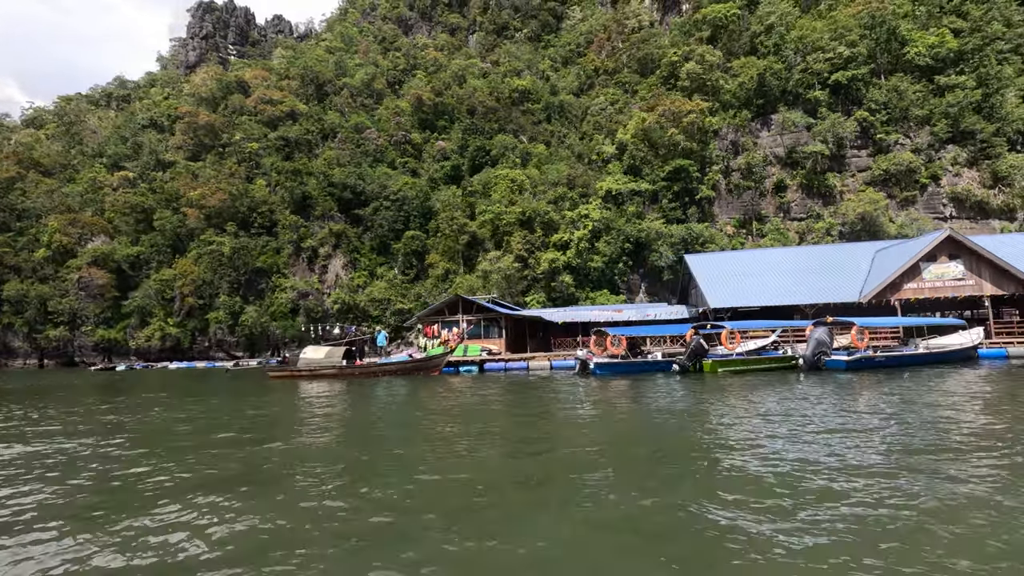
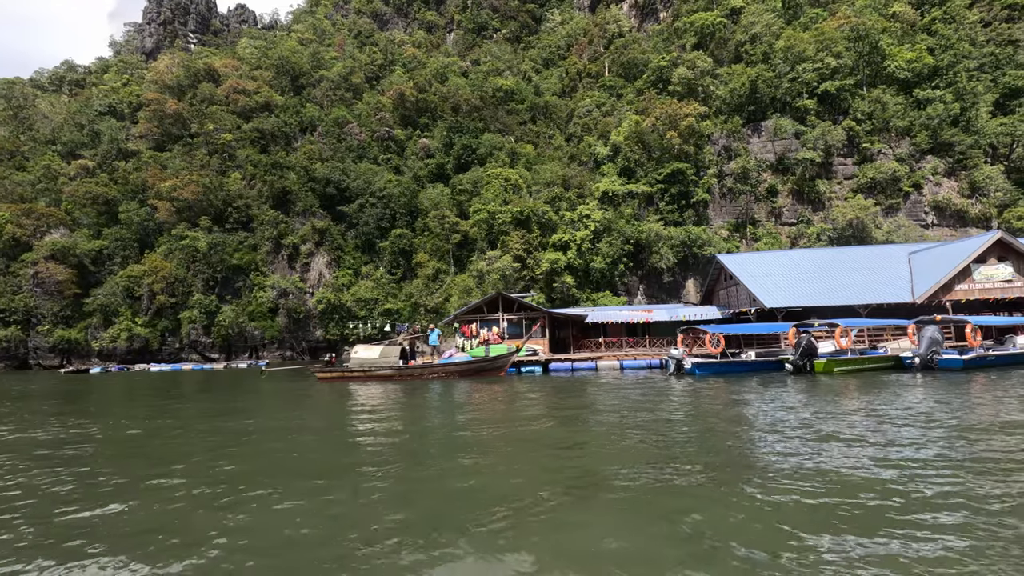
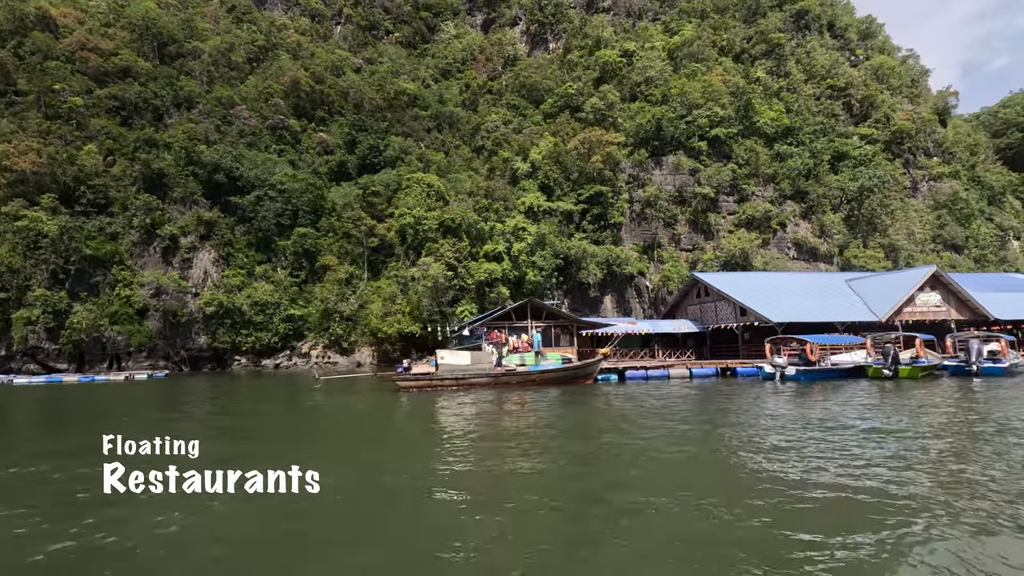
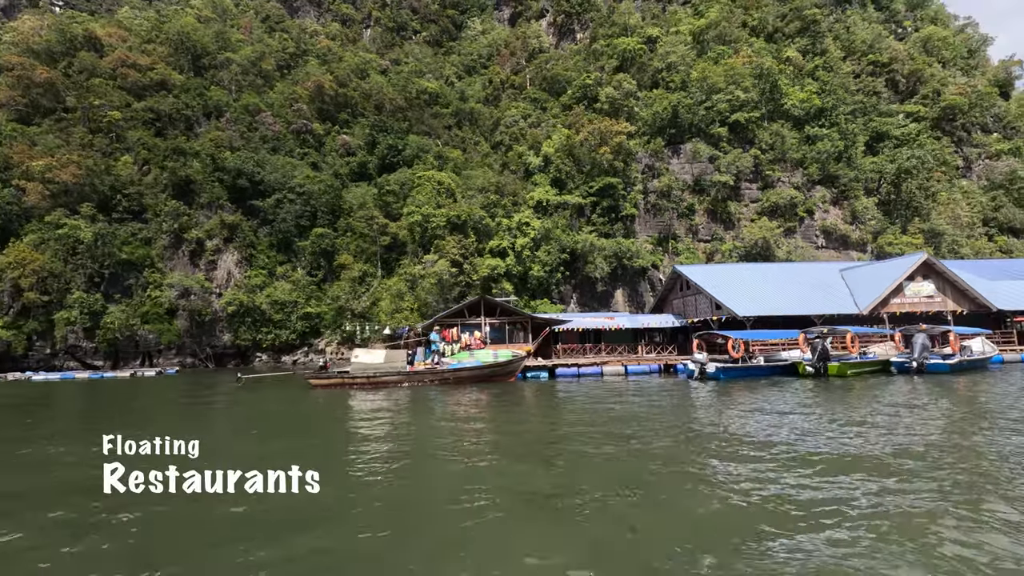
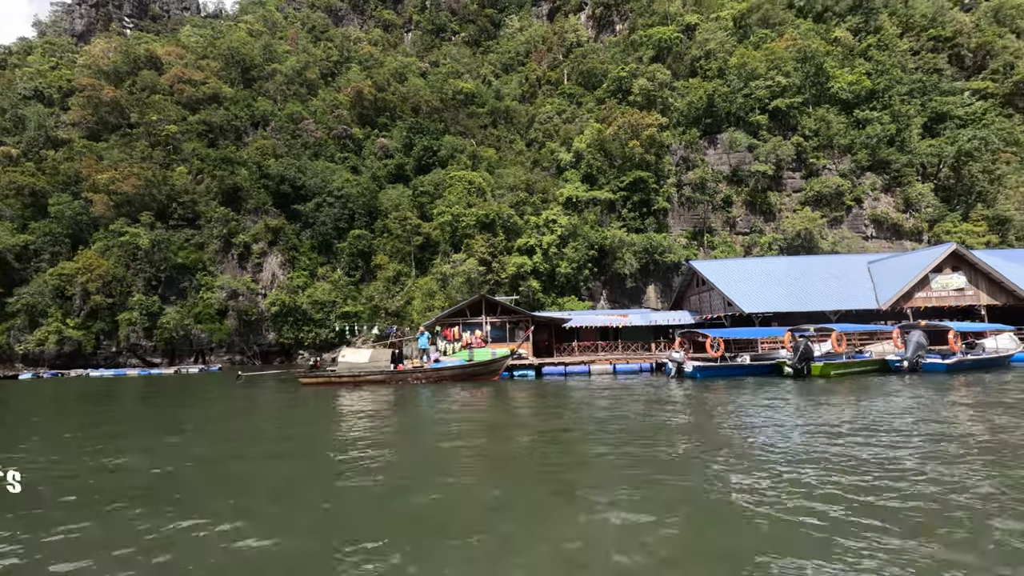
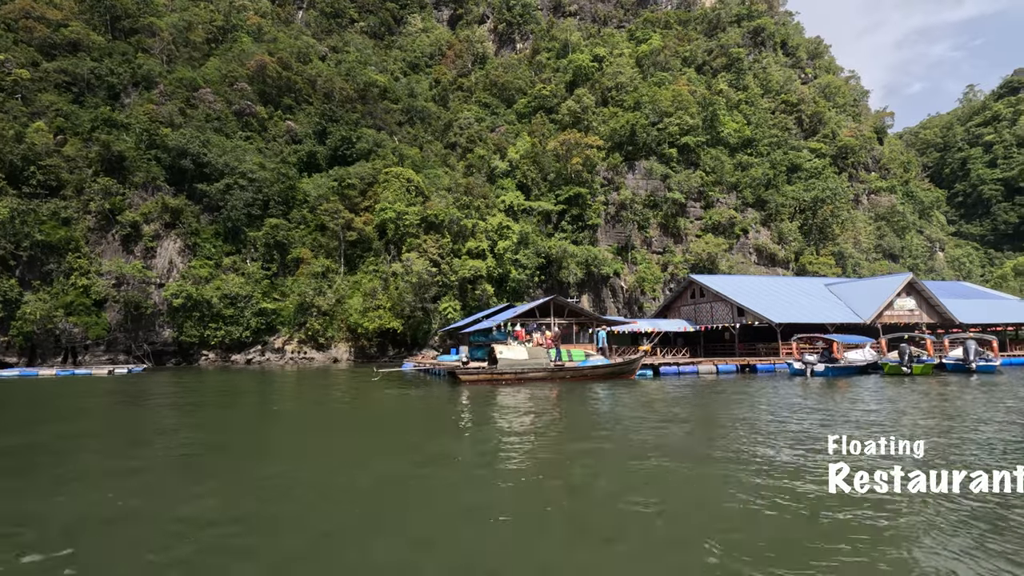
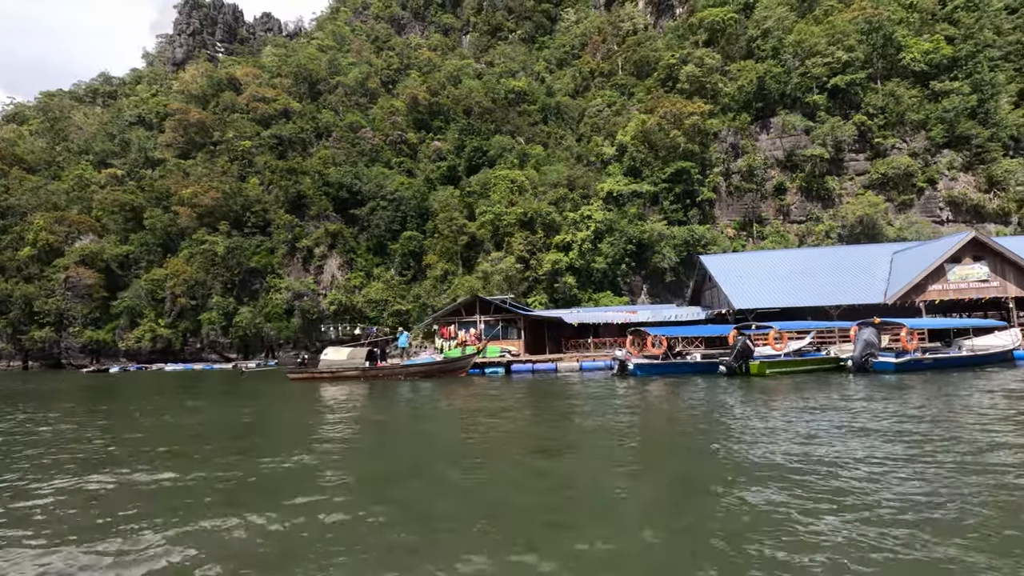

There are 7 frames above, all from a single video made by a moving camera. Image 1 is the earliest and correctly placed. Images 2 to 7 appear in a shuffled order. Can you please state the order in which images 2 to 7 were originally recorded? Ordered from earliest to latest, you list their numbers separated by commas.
7, 2, 5, 4, 3, 6
